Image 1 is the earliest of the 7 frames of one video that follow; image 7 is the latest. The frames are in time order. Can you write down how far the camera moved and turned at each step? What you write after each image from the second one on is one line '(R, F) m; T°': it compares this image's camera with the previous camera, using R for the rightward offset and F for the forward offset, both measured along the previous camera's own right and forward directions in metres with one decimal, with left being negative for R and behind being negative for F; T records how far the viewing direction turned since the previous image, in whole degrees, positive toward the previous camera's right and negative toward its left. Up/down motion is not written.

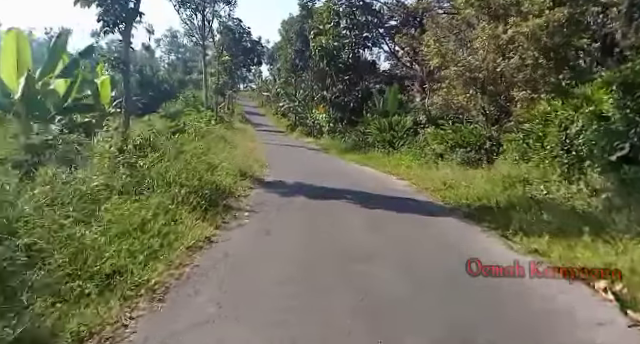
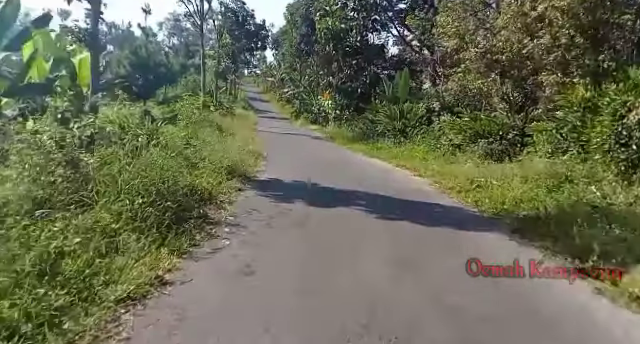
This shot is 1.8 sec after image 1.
(0.0, +1.7) m; -1°
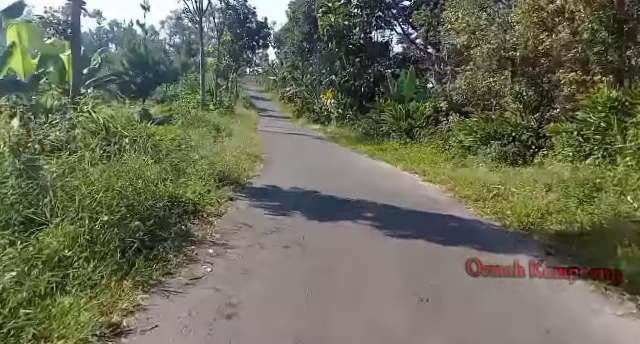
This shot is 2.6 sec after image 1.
(0.0, +0.9) m; 0°
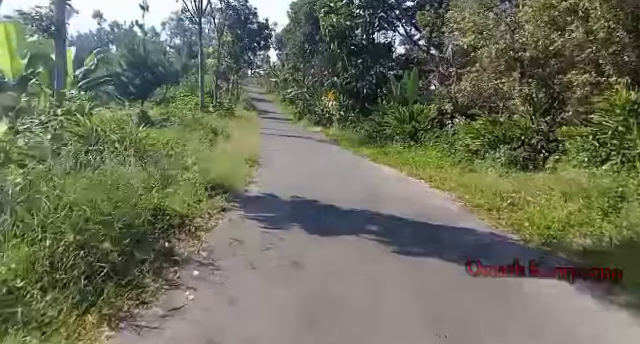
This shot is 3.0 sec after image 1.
(0.0, +0.6) m; 0°
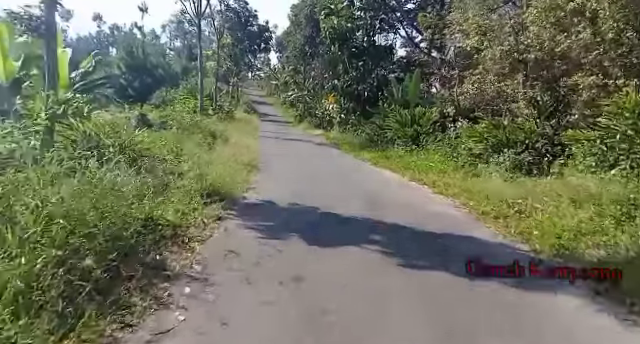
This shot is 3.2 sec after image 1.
(0.0, +0.3) m; 0°
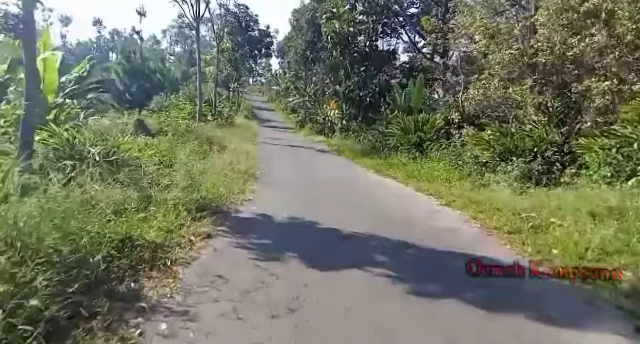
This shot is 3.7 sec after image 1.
(0.0, +0.6) m; 0°
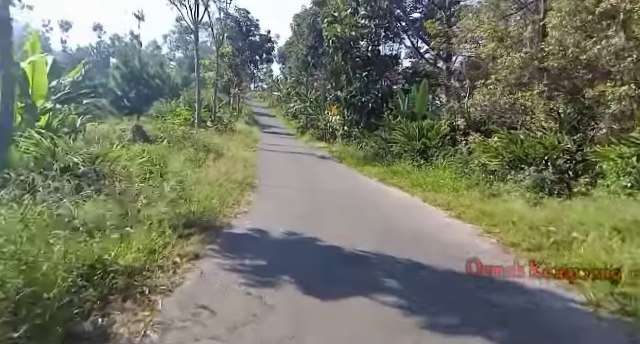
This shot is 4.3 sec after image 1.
(0.0, +0.6) m; 0°
